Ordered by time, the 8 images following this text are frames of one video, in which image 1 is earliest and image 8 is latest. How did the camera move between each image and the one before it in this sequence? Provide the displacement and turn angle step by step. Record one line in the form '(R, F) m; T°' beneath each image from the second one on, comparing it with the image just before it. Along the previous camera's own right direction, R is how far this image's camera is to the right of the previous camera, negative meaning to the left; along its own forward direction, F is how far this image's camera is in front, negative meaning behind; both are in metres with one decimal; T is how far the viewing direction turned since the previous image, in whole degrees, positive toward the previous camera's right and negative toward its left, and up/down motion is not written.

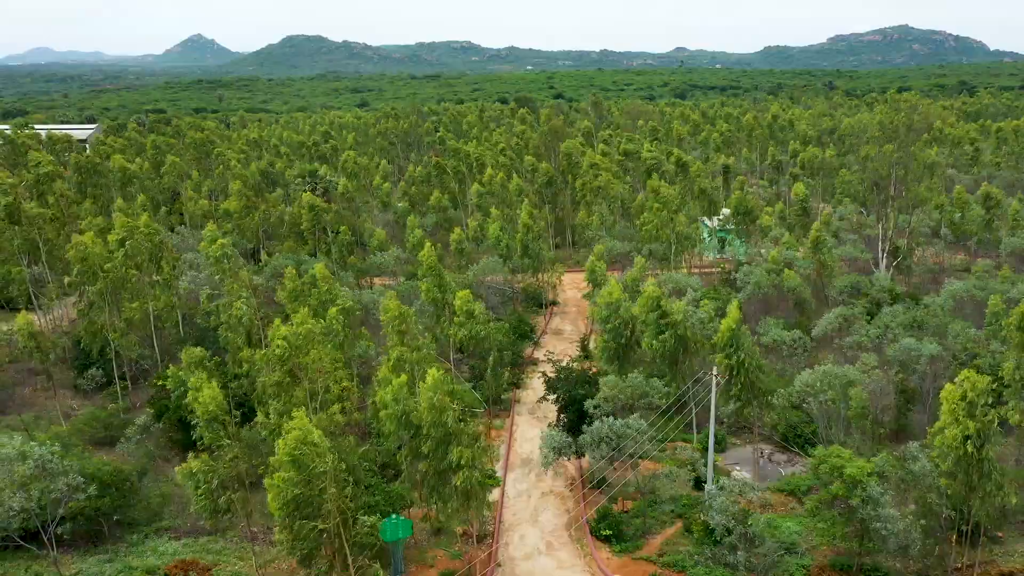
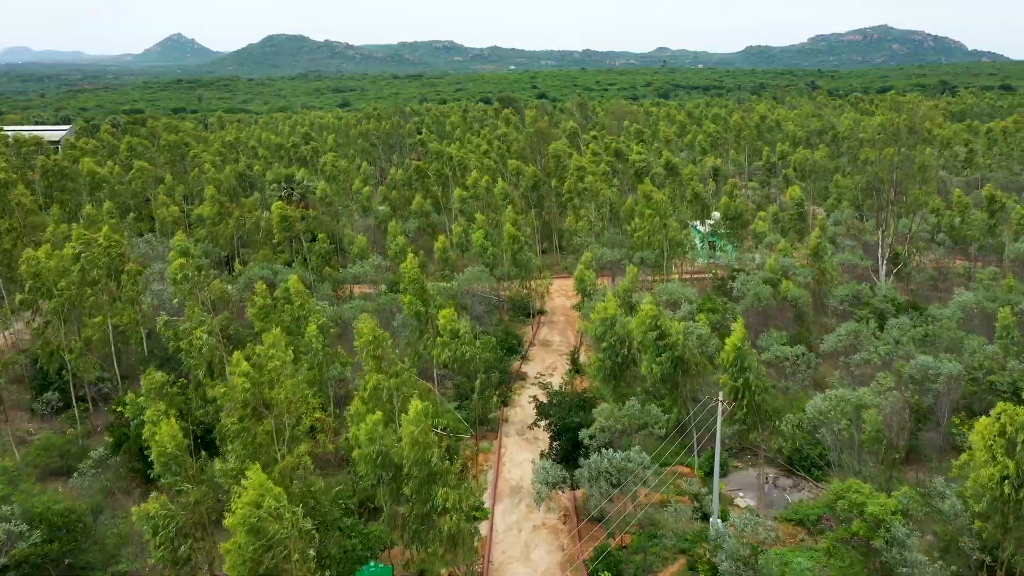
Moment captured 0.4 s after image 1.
(-0.1, +1.5) m; +1°
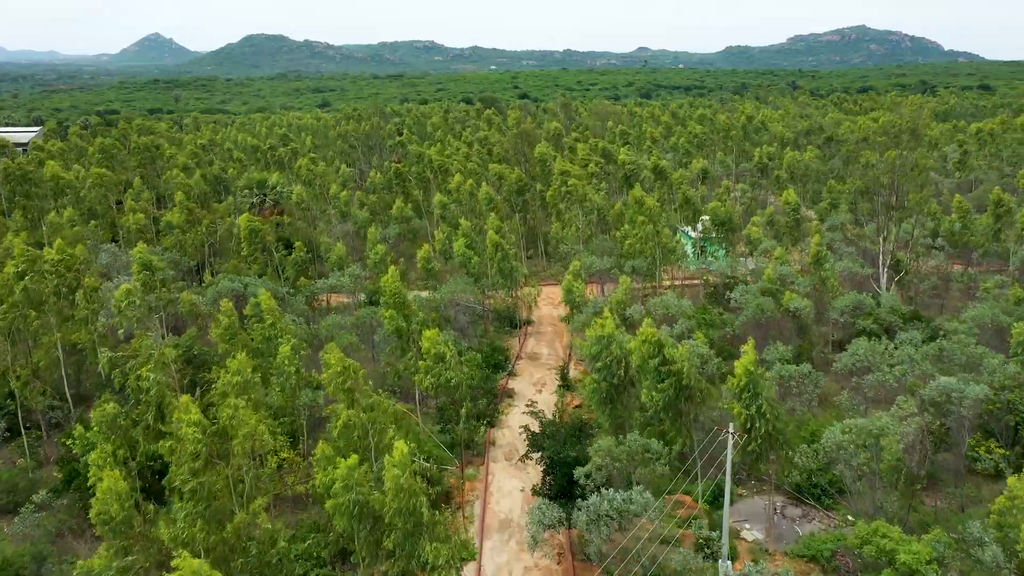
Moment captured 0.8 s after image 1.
(-0.1, +1.6) m; +1°
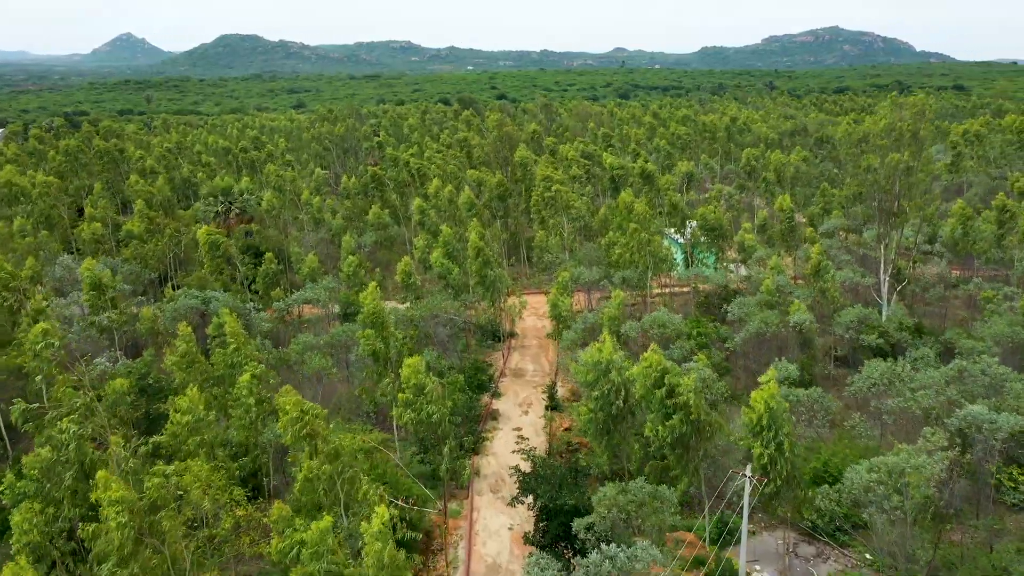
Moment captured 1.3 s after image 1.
(-0.2, +1.8) m; +1°
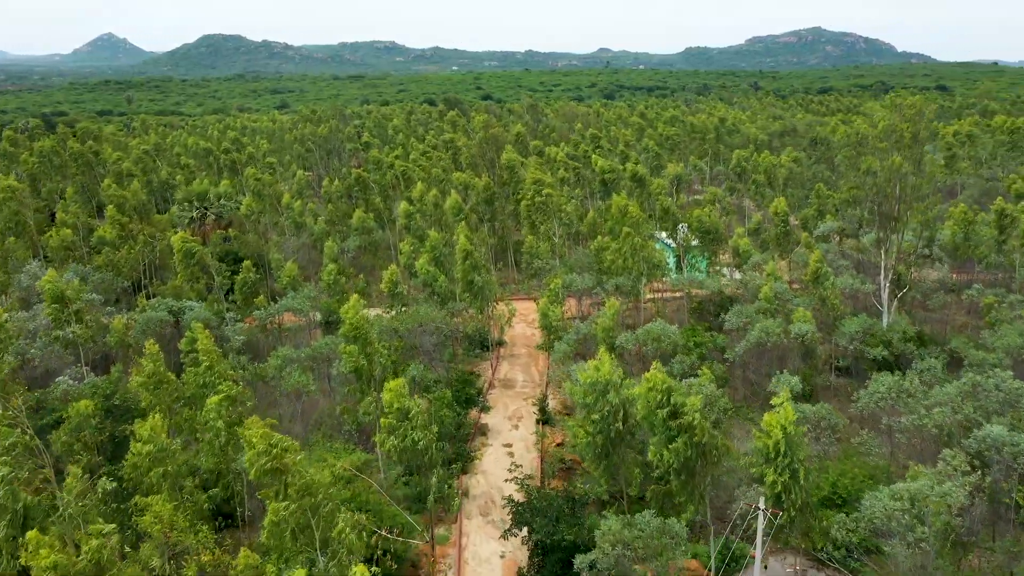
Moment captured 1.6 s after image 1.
(-0.1, +1.1) m; +1°
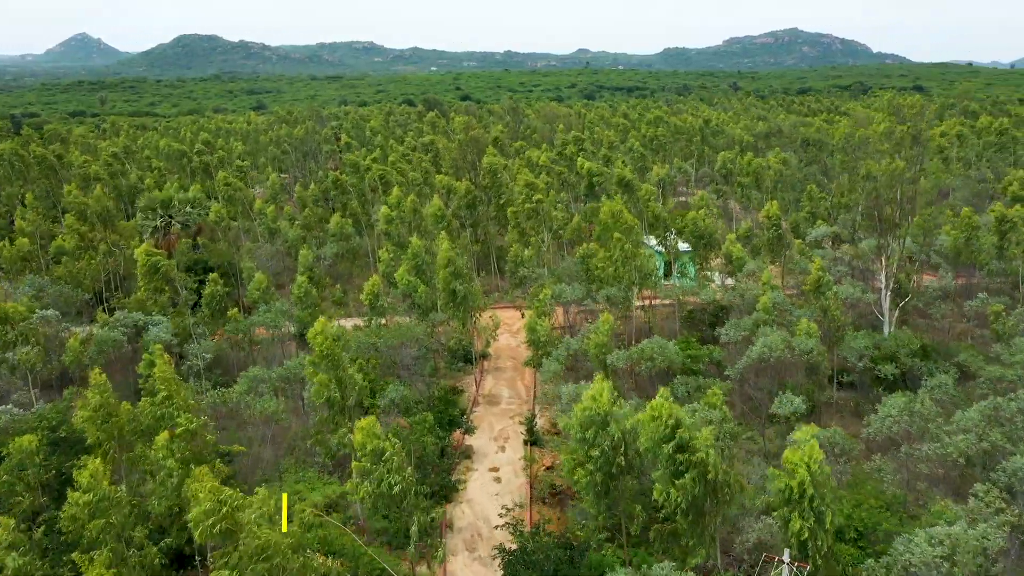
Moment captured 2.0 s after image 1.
(-0.1, +1.5) m; +1°
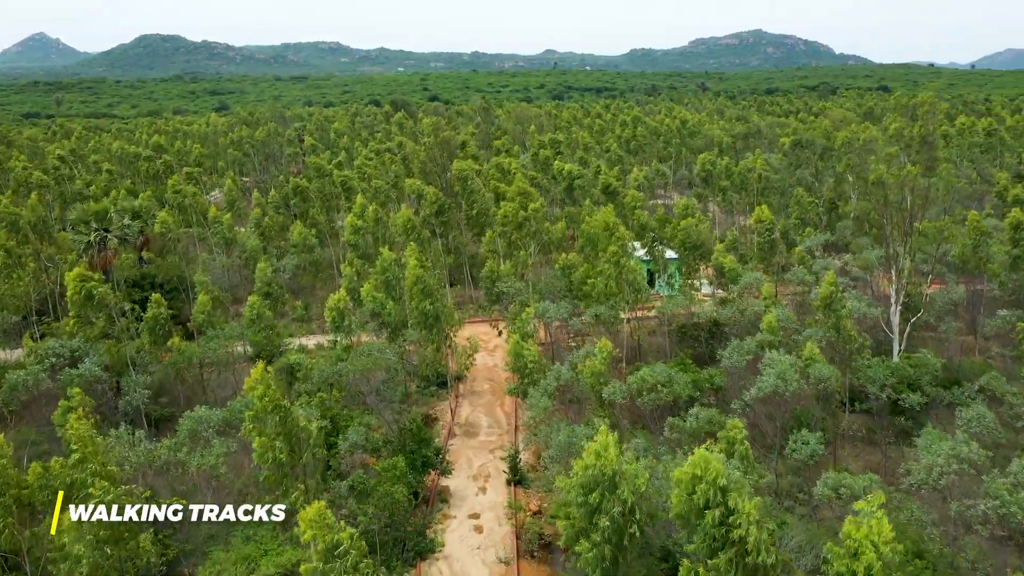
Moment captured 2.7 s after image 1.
(-0.3, +2.6) m; +2°
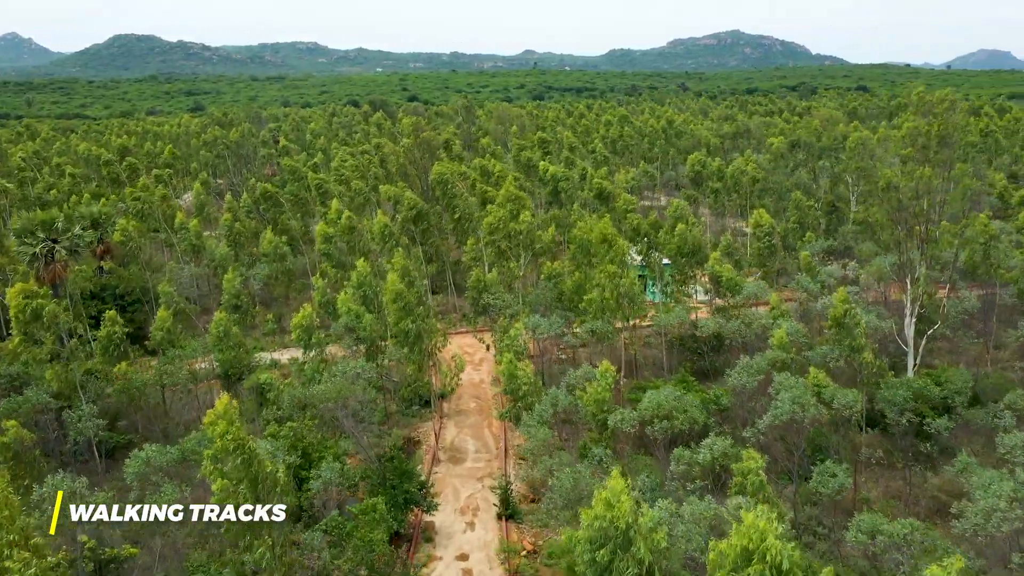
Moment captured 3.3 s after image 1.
(-0.2, +1.9) m; +1°
